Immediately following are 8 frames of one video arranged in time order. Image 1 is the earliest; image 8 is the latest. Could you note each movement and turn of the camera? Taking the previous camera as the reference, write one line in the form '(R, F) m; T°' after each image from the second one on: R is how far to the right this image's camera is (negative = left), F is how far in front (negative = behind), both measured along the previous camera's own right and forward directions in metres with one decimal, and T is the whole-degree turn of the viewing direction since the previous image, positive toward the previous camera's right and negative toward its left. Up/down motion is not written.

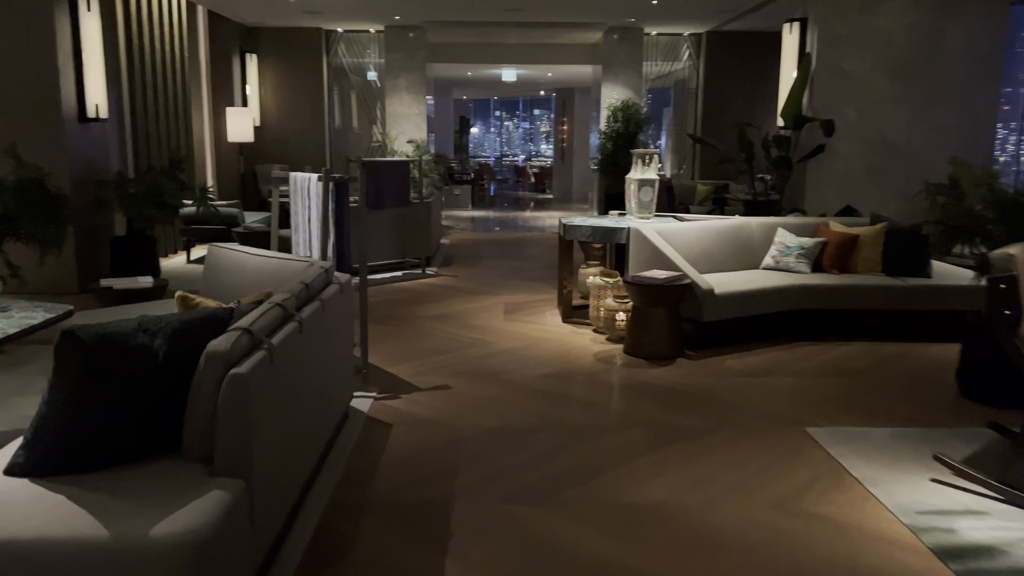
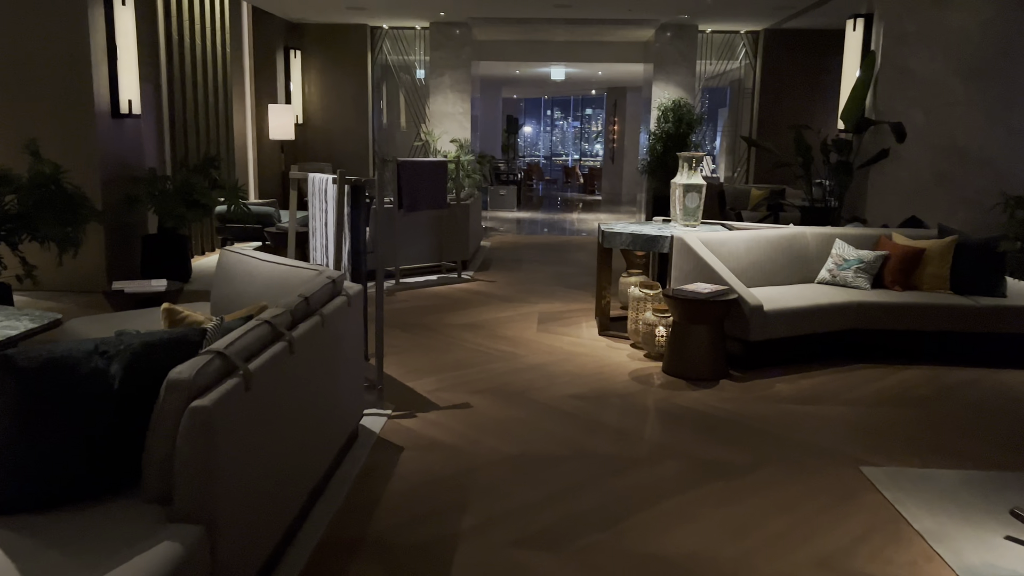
(+0.1, +0.3) m; -4°
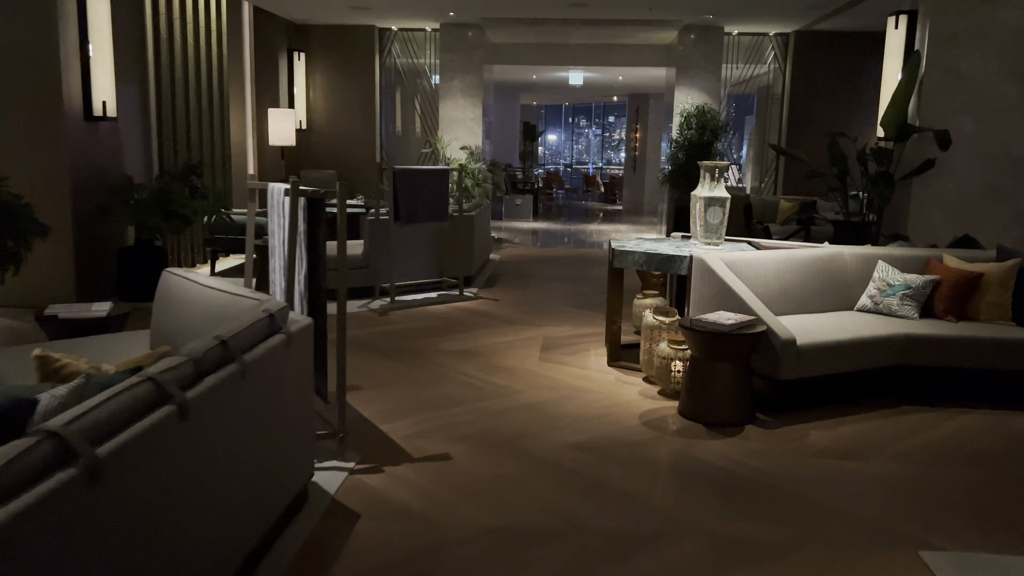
(+0.1, +0.5) m; -2°
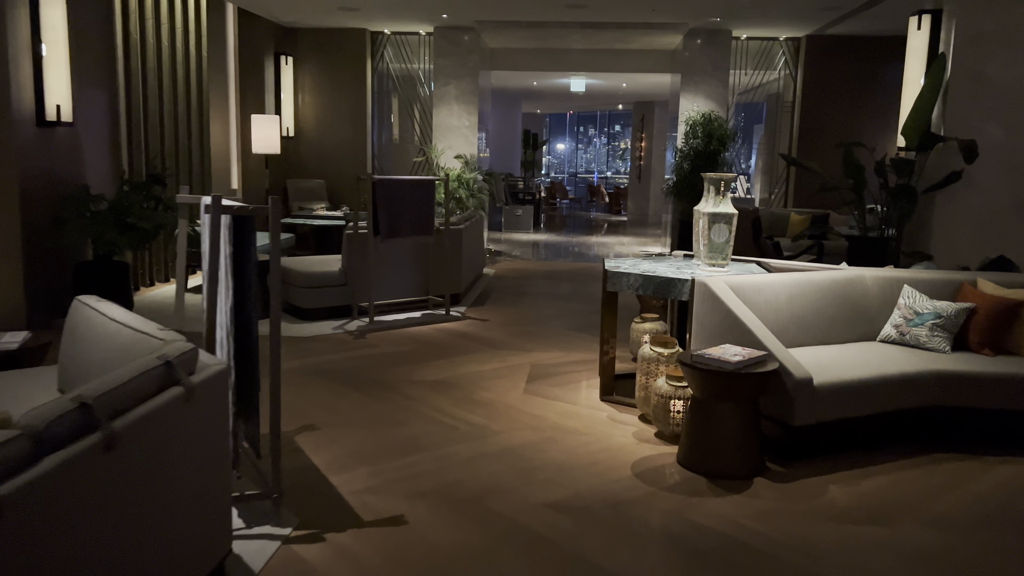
(+0.1, +0.5) m; -1°
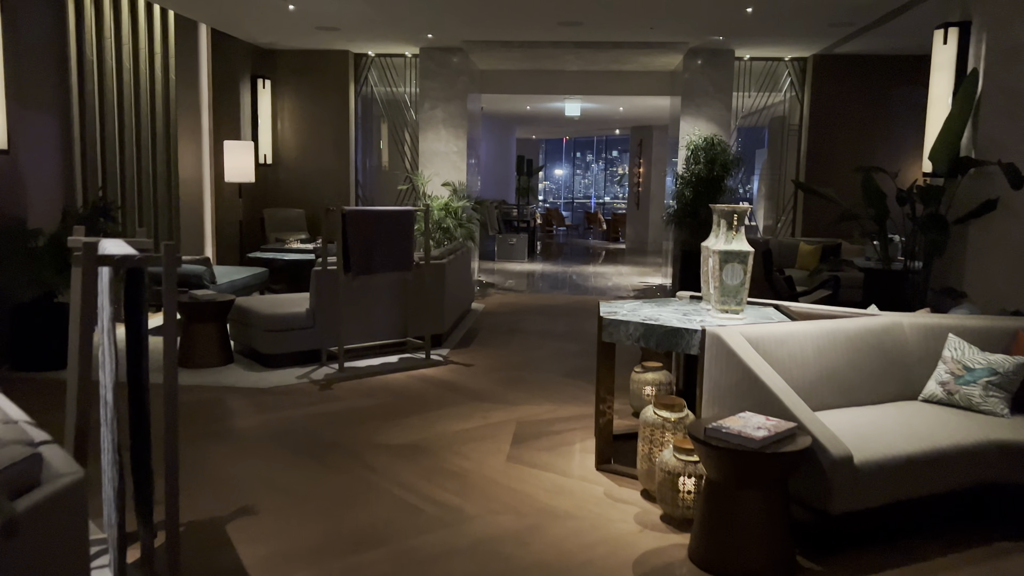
(+0.1, +0.6) m; 0°
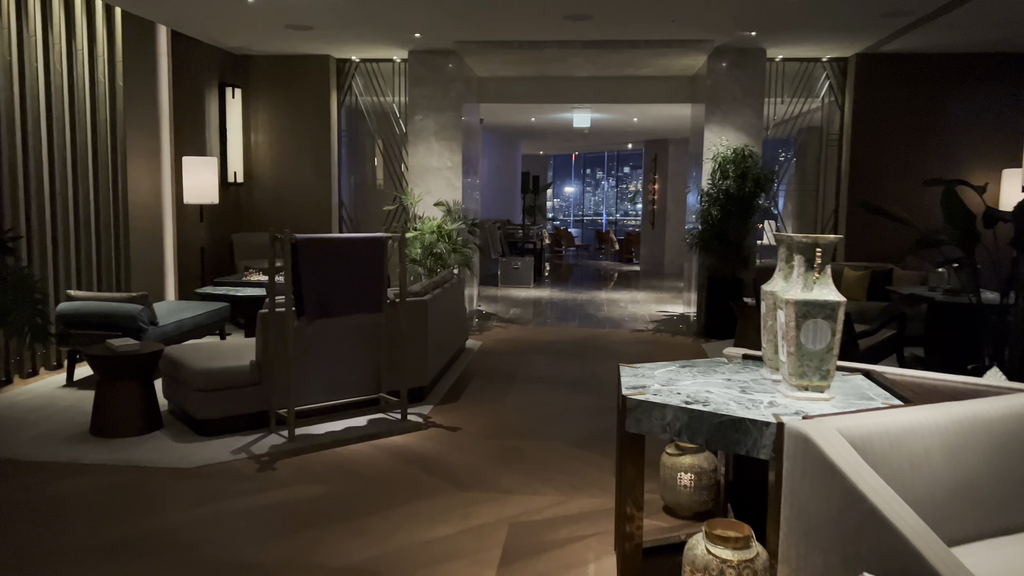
(+0.1, +1.0) m; -1°
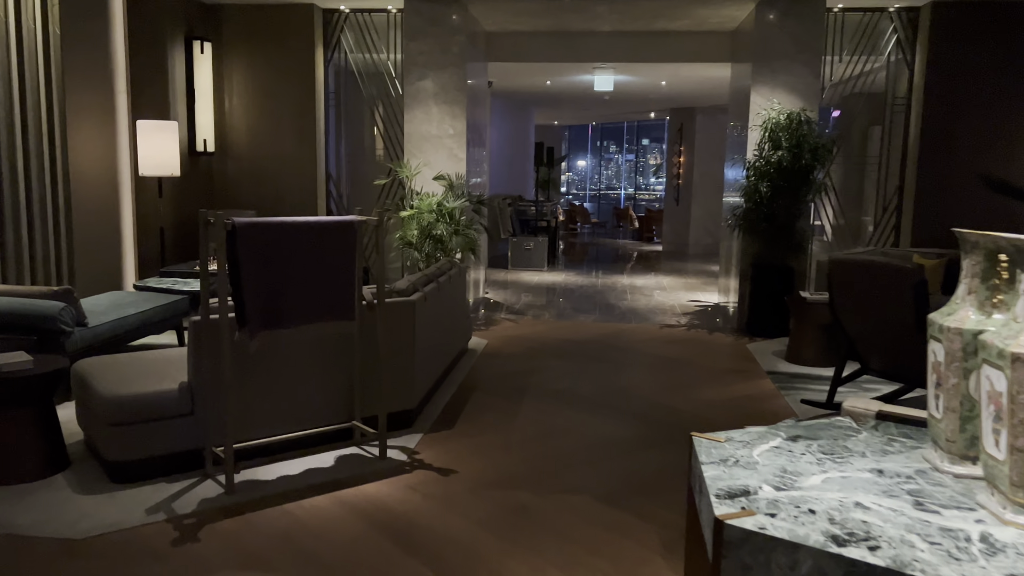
(0.0, +1.0) m; -1°
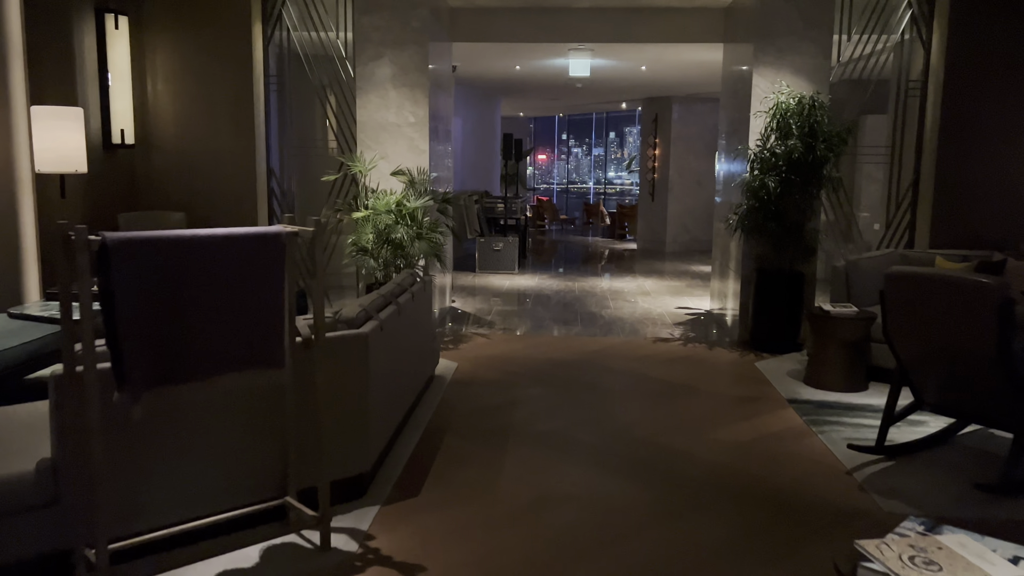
(-0.1, +0.8) m; +3°
